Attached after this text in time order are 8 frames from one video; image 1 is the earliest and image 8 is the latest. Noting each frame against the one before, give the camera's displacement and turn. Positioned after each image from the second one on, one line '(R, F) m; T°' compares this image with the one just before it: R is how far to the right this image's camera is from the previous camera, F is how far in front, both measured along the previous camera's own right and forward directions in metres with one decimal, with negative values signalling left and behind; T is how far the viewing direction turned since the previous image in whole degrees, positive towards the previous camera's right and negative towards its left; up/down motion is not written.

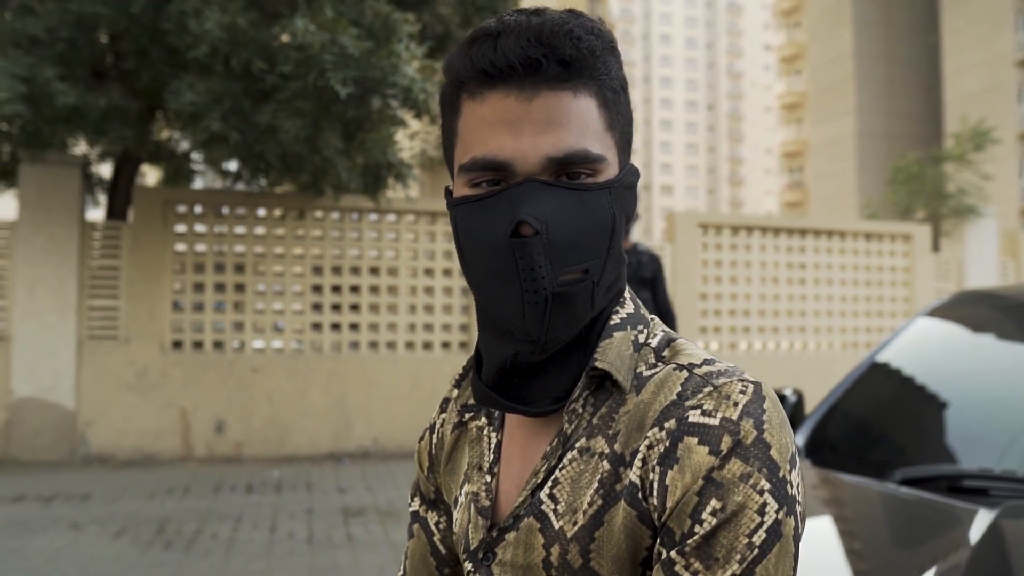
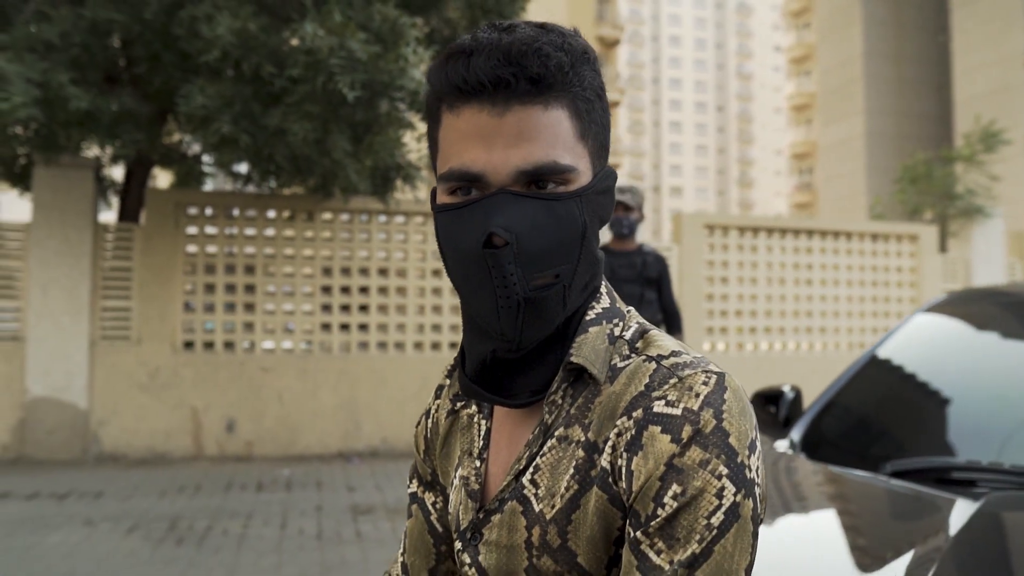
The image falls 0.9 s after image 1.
(0.0, -0.1) m; -1°
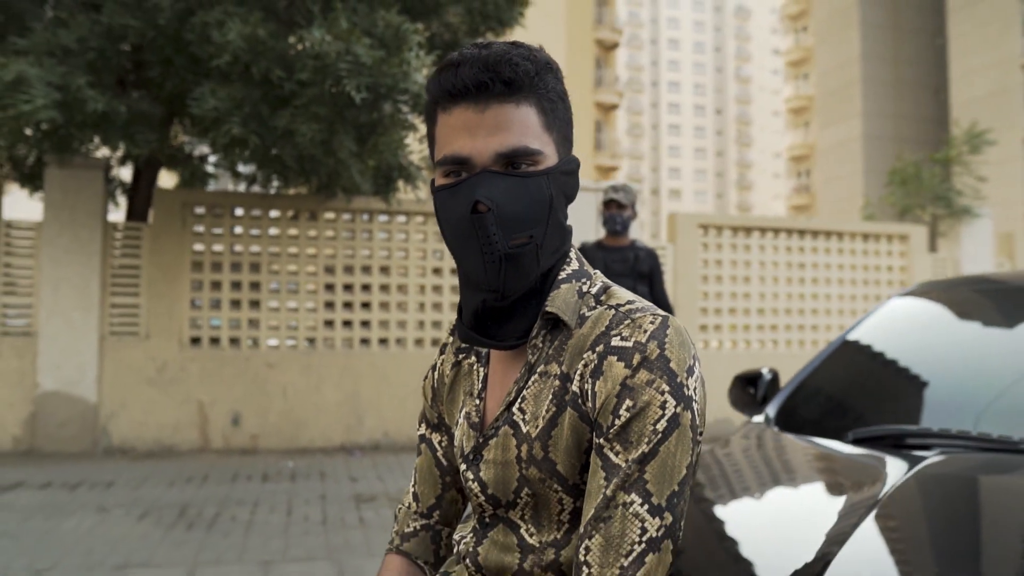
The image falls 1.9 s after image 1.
(0.0, -0.2) m; 0°
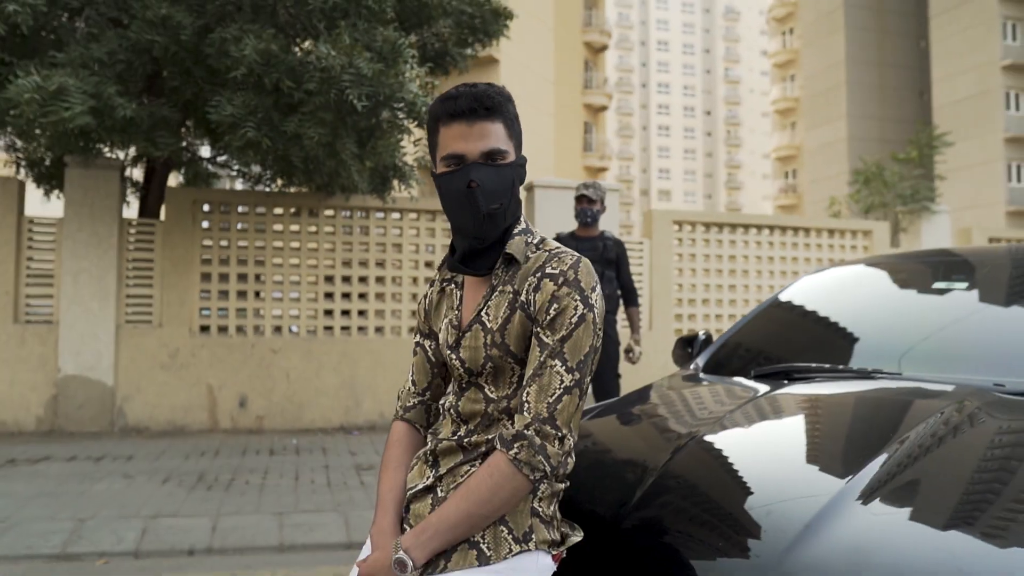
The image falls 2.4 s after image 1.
(0.0, -0.6) m; +1°
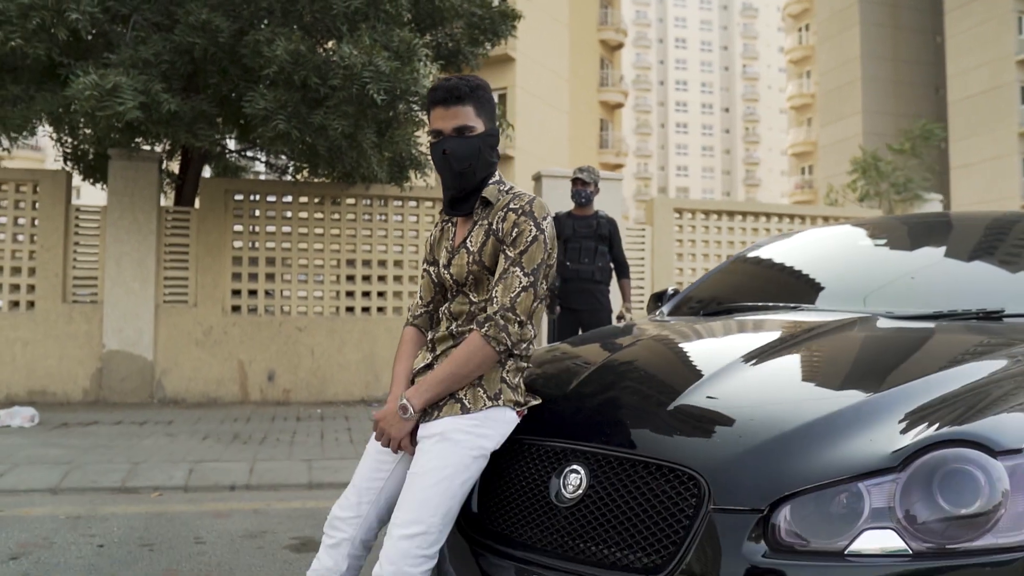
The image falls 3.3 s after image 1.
(+0.1, -0.6) m; -1°
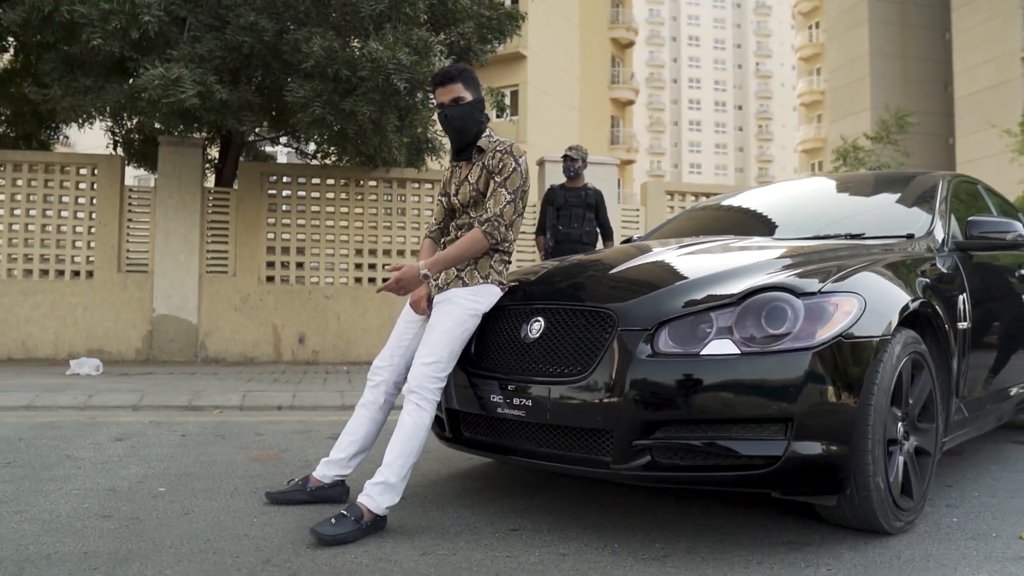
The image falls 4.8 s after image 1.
(+0.1, -1.0) m; -1°
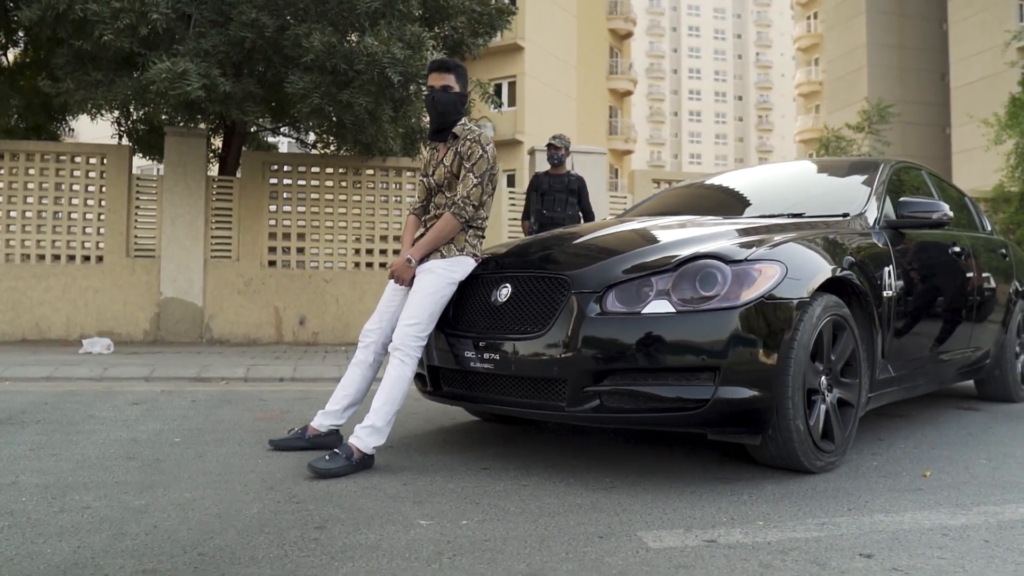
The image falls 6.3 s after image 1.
(+0.1, -0.4) m; 0°
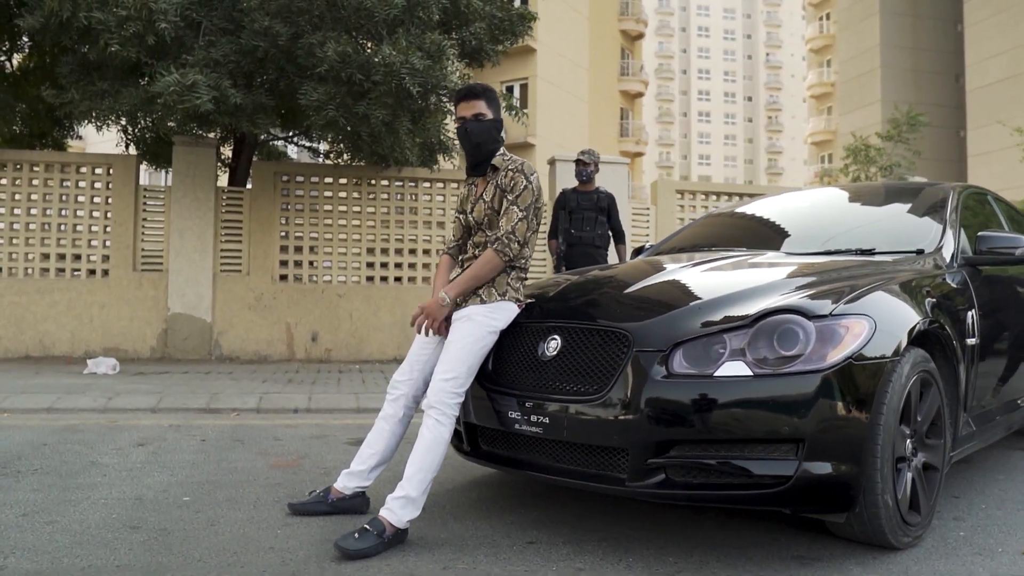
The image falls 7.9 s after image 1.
(-0.1, +0.4) m; 0°
